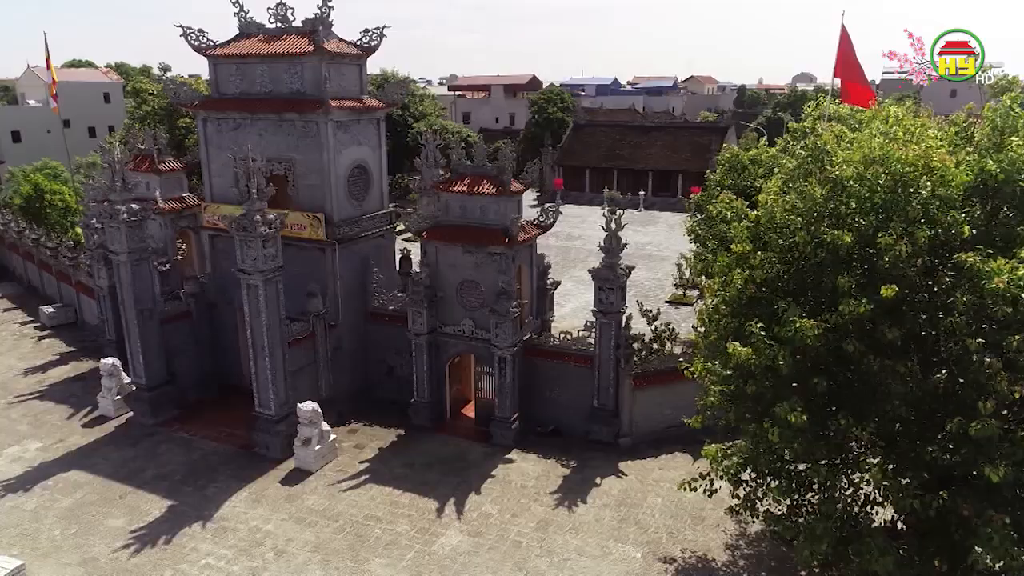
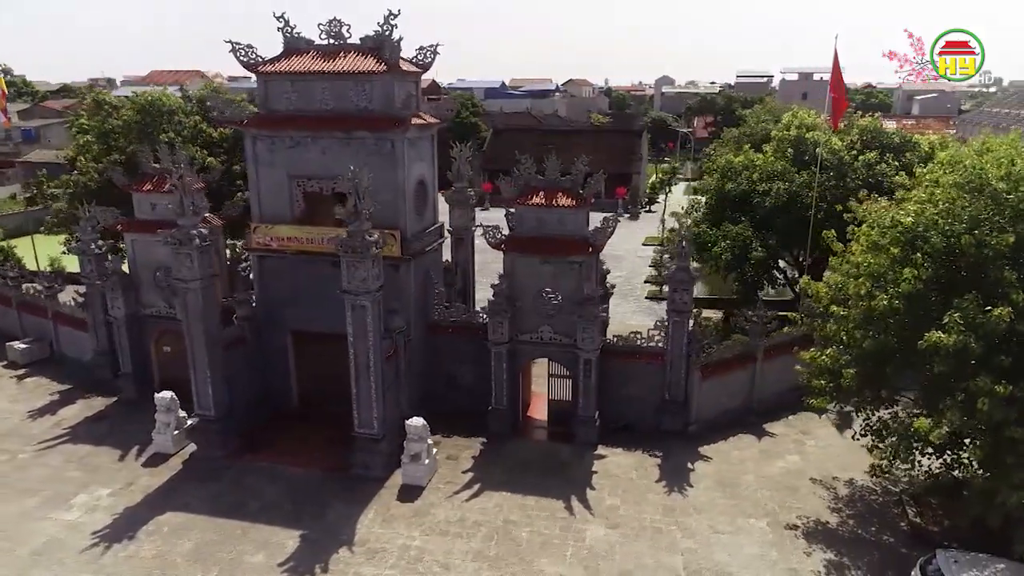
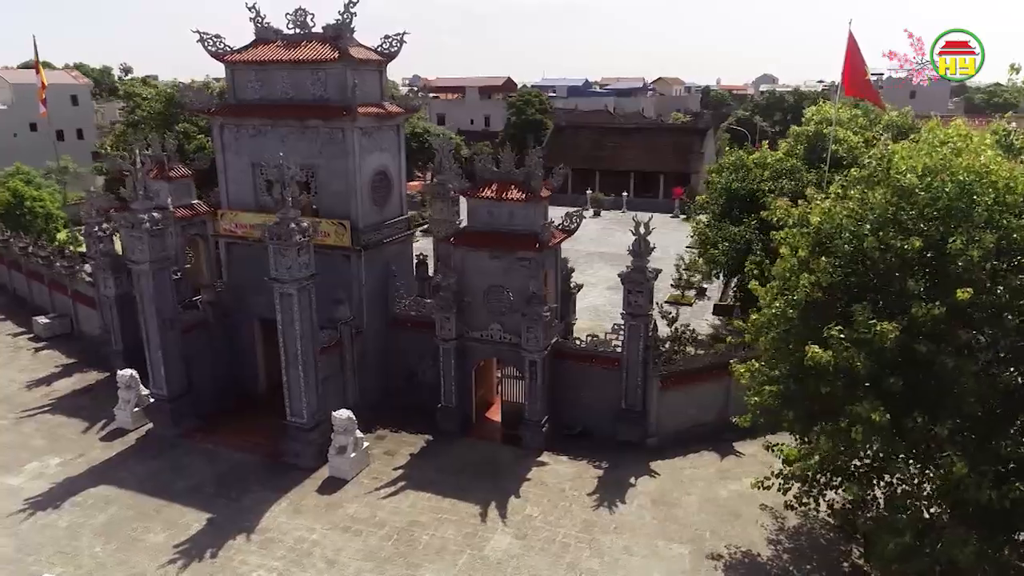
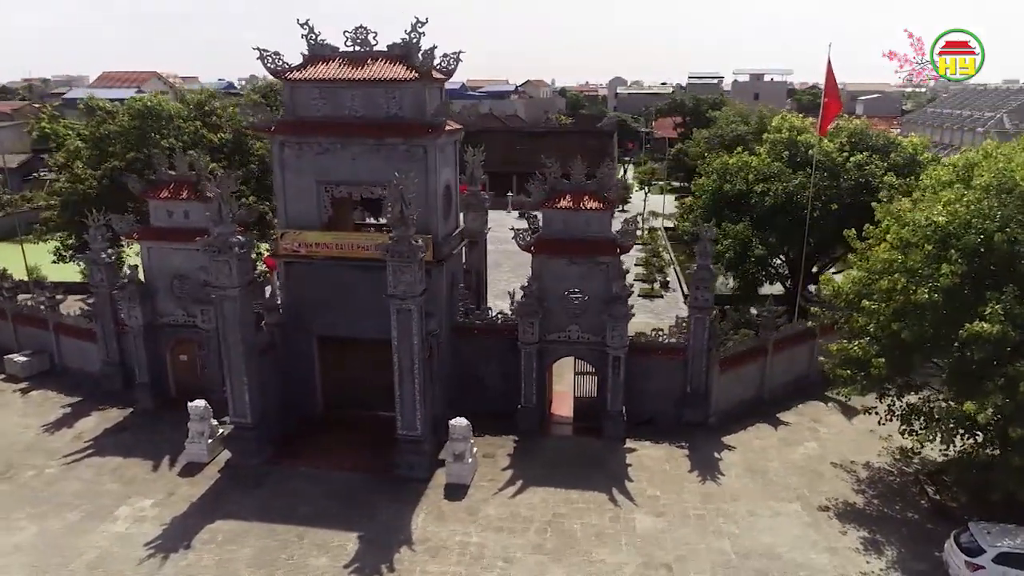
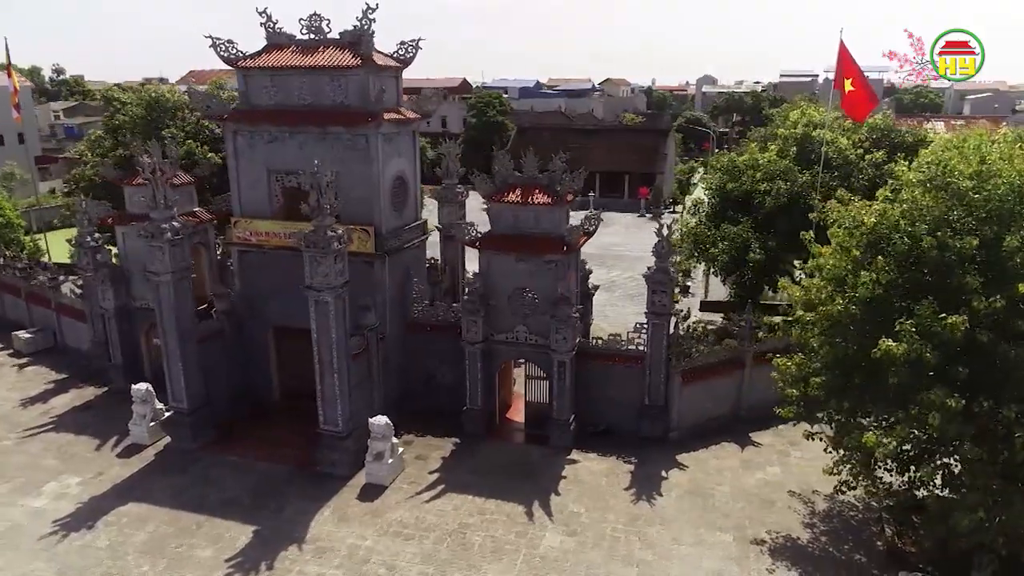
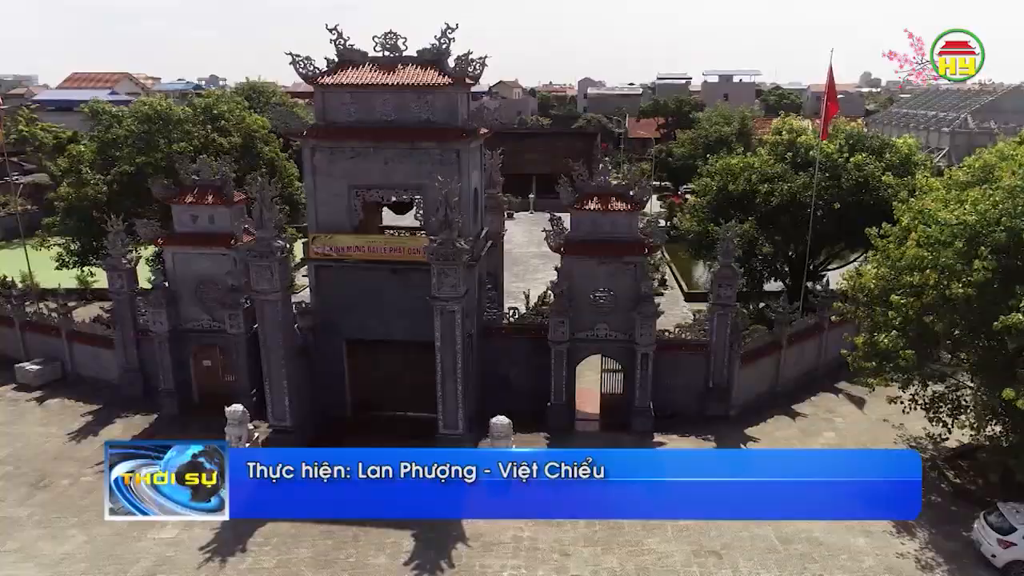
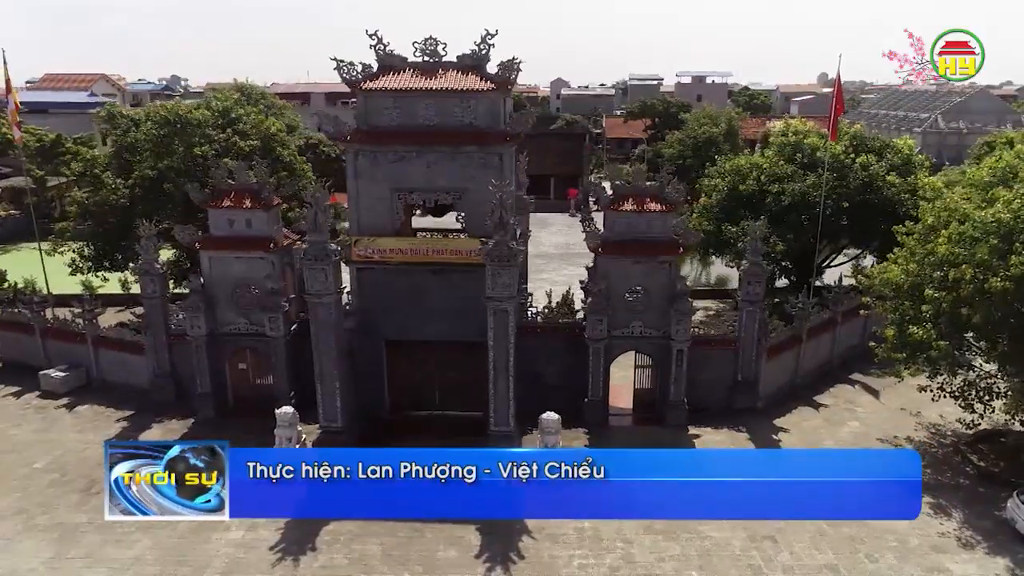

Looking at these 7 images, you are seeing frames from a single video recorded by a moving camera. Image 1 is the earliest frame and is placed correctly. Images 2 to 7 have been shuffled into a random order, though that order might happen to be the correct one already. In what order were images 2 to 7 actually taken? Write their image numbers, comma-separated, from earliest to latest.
3, 5, 2, 4, 6, 7
